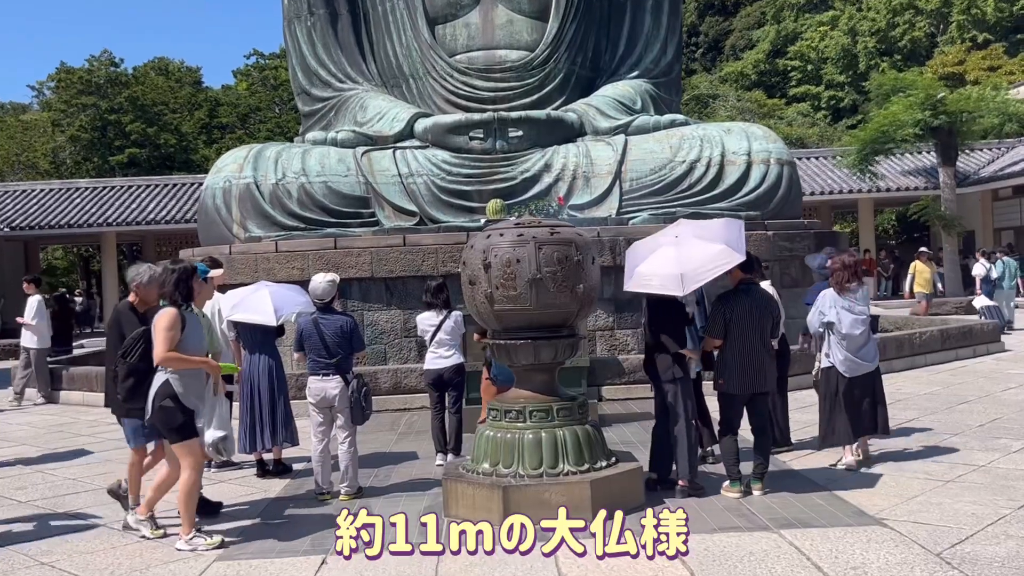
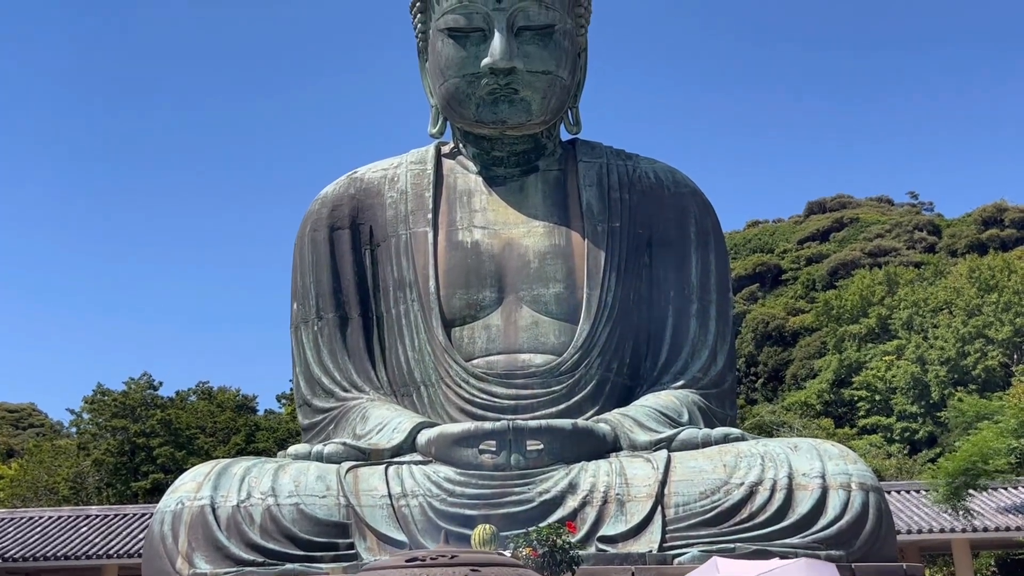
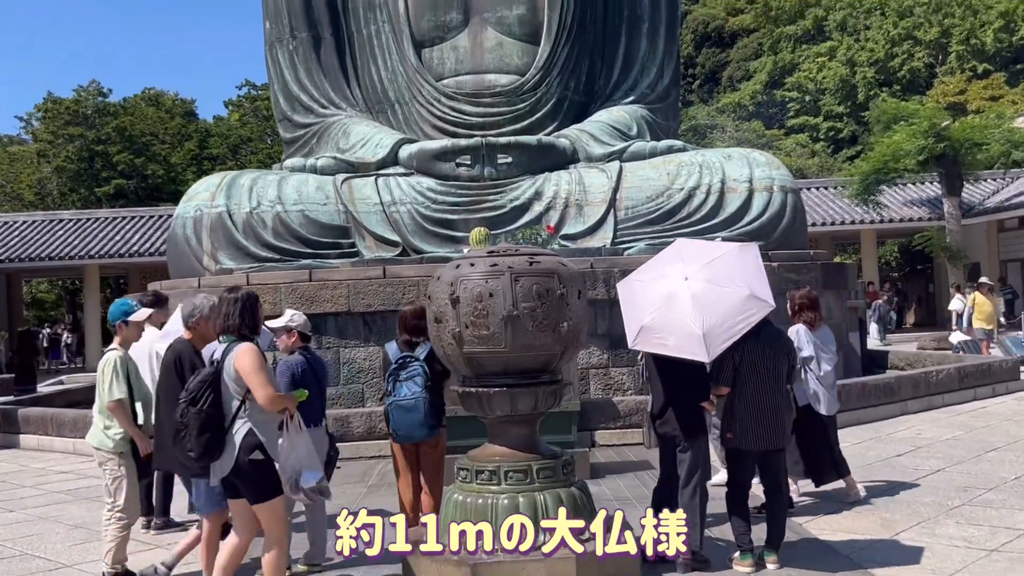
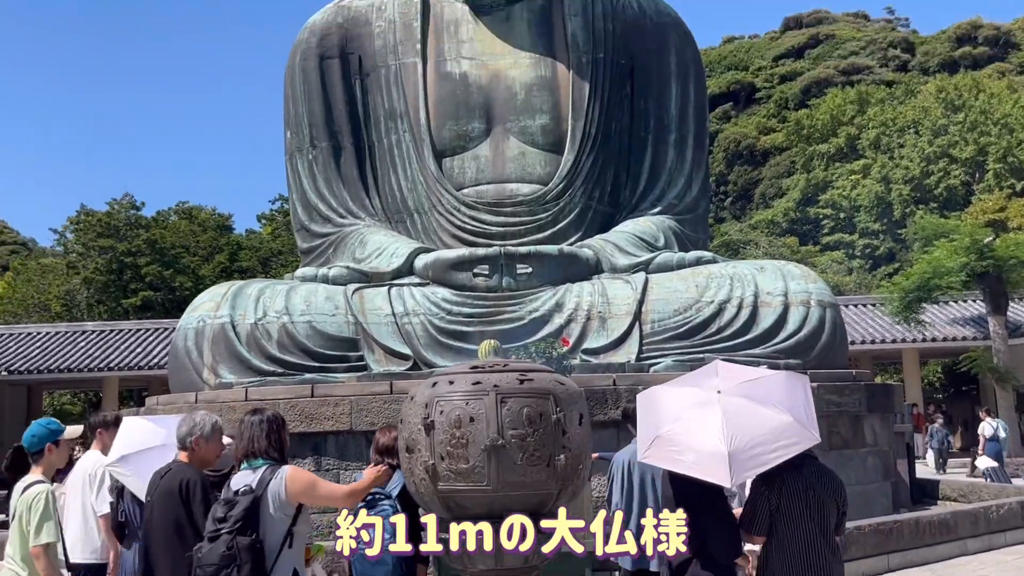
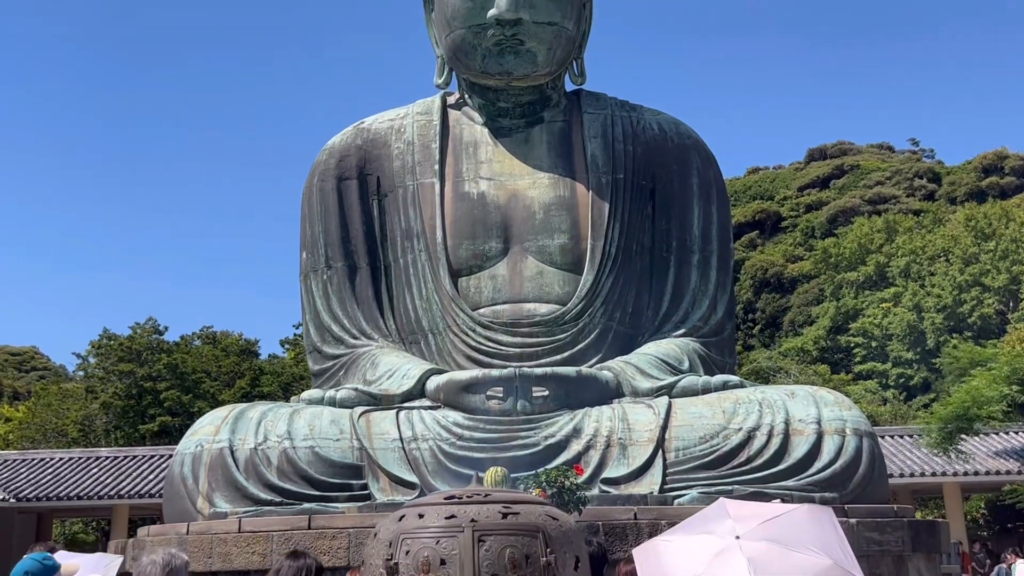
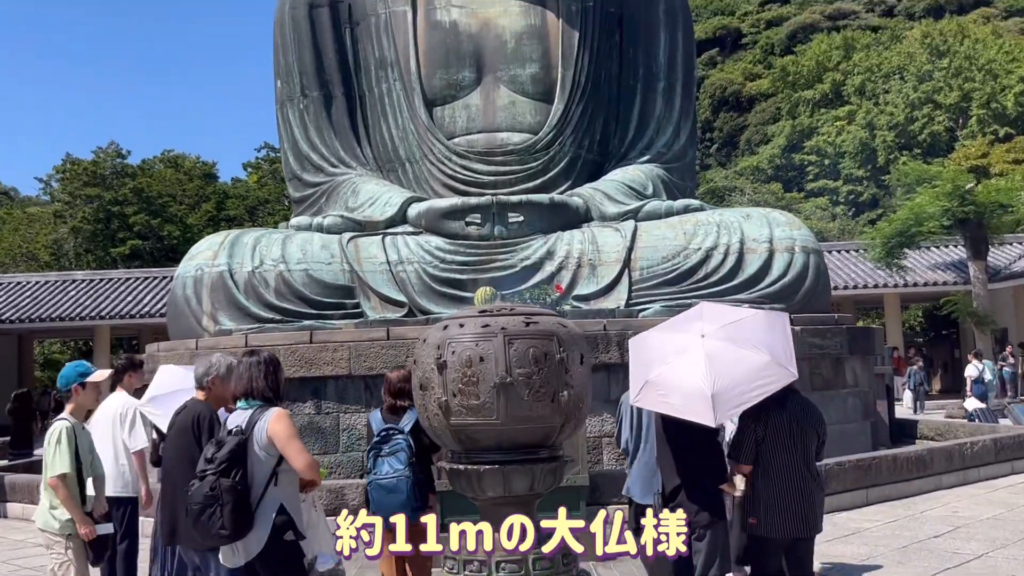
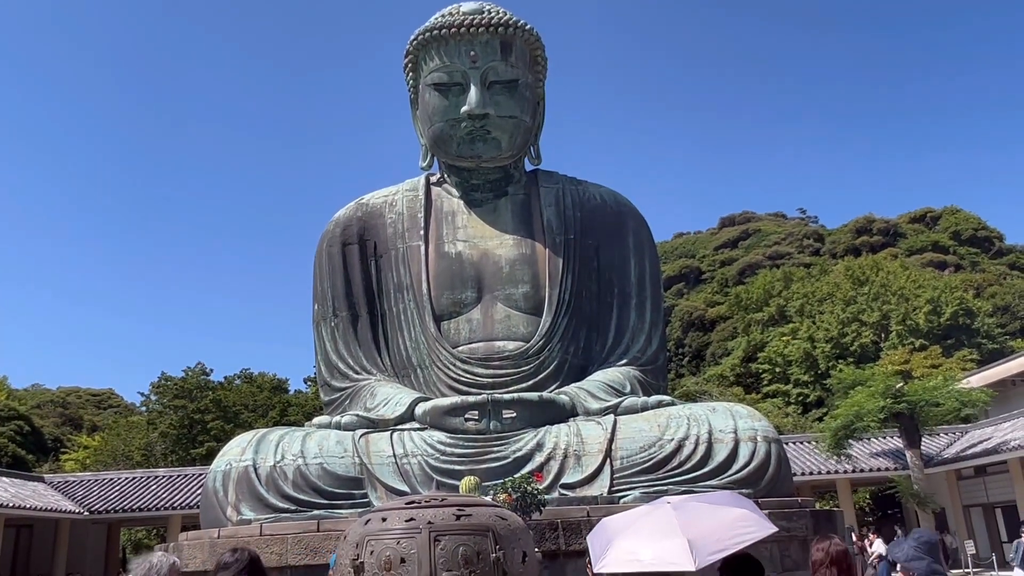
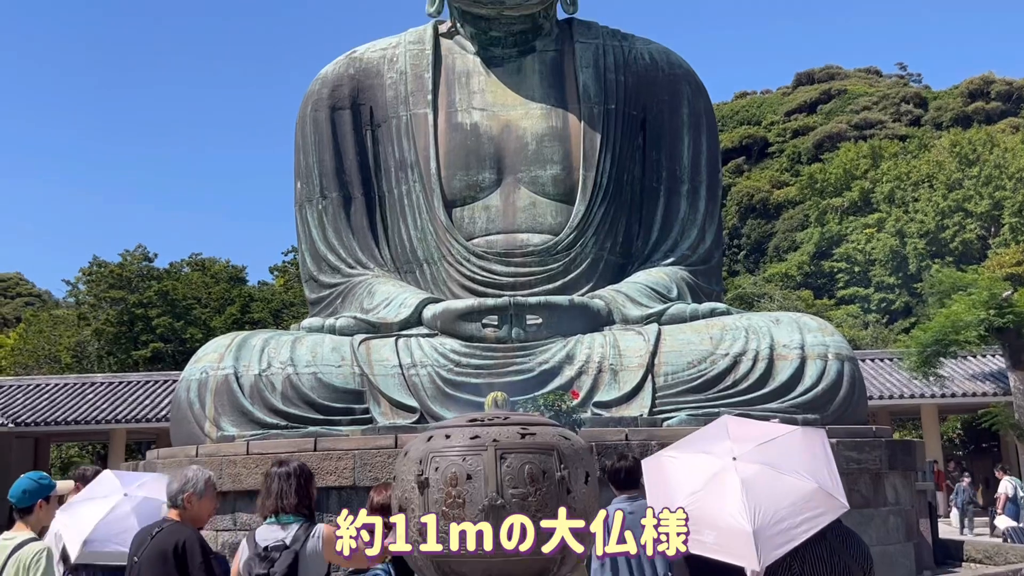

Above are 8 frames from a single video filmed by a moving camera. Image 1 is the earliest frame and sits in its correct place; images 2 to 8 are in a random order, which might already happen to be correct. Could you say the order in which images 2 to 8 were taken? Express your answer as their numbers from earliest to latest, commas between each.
3, 6, 4, 8, 5, 2, 7
